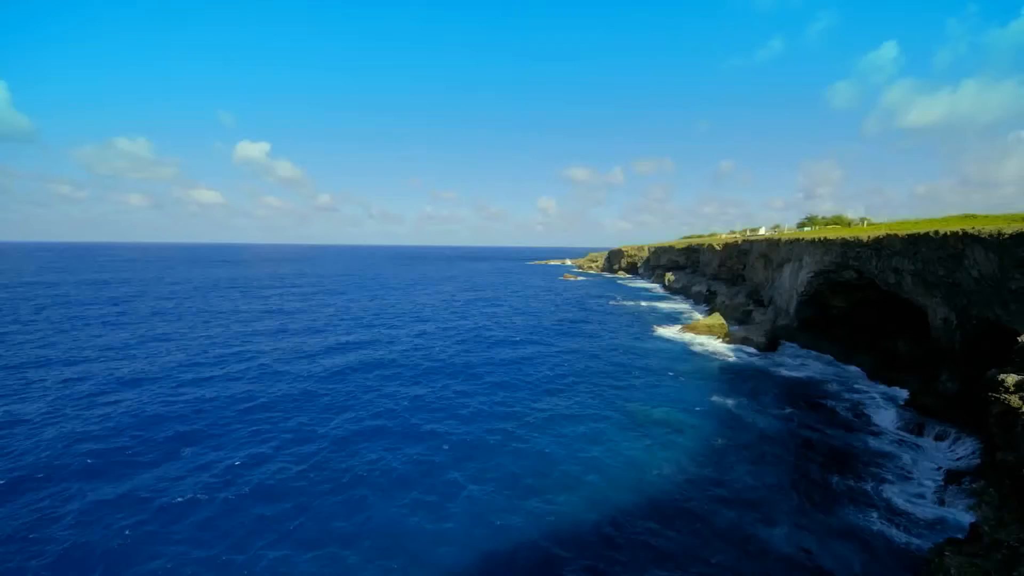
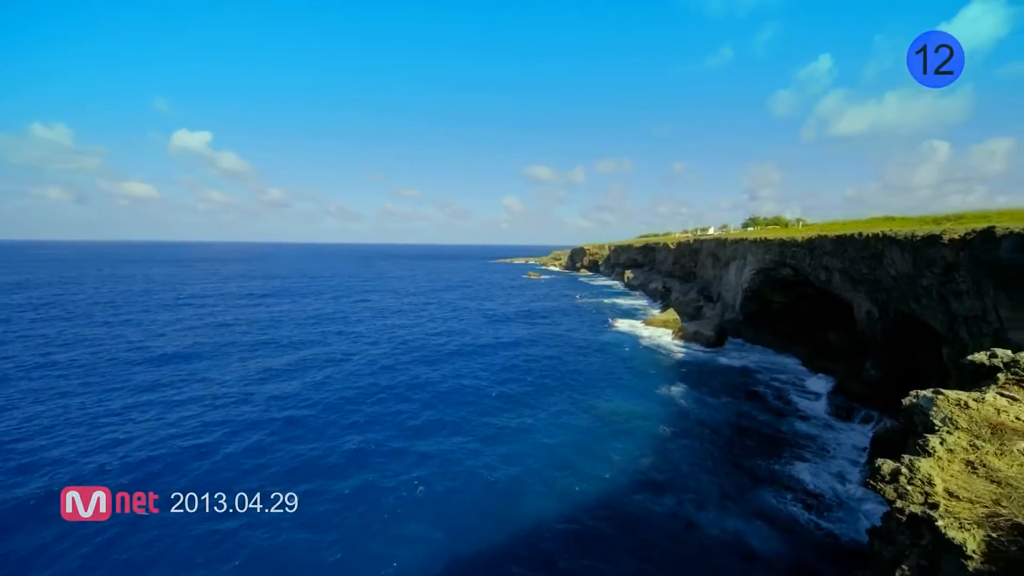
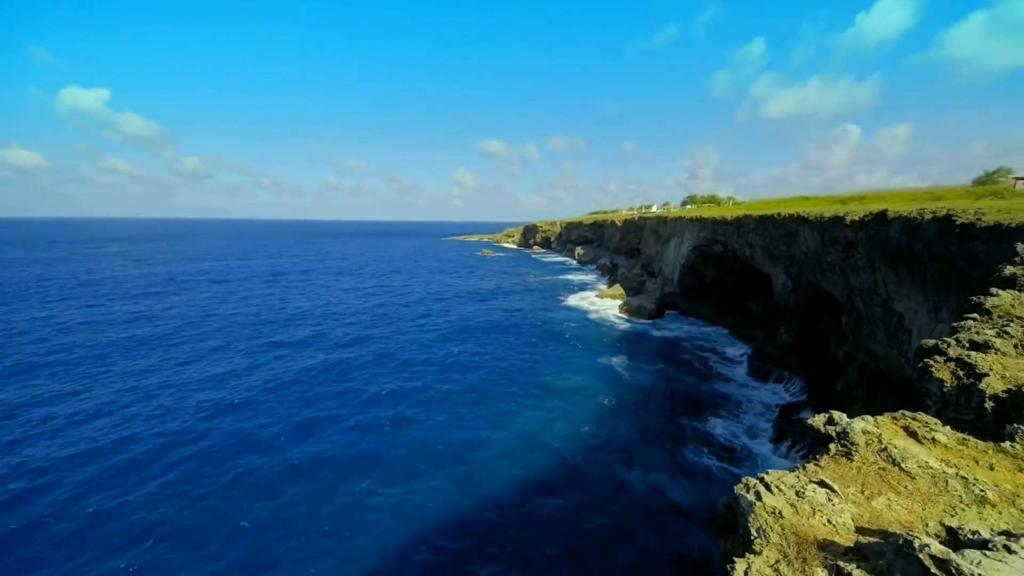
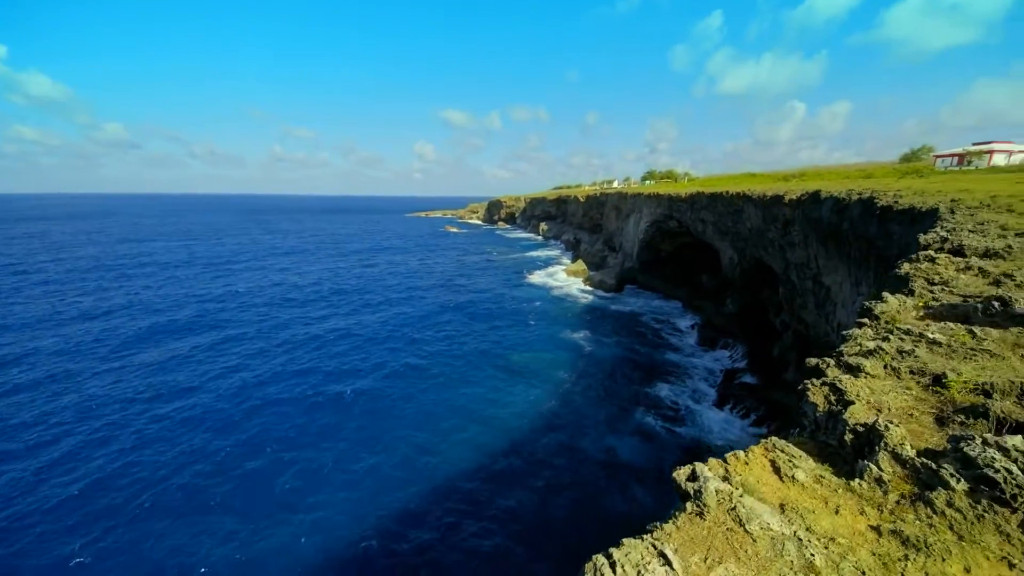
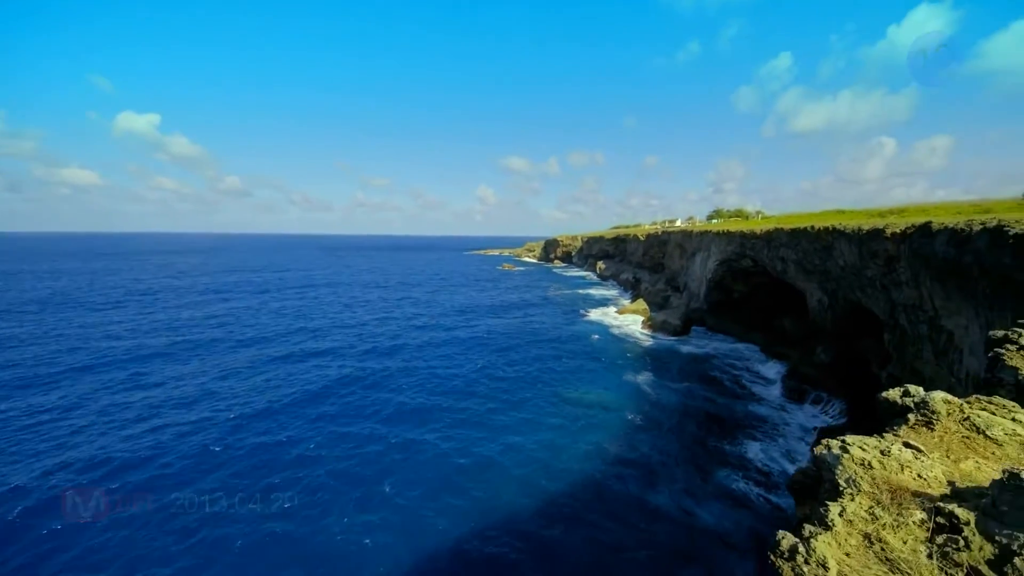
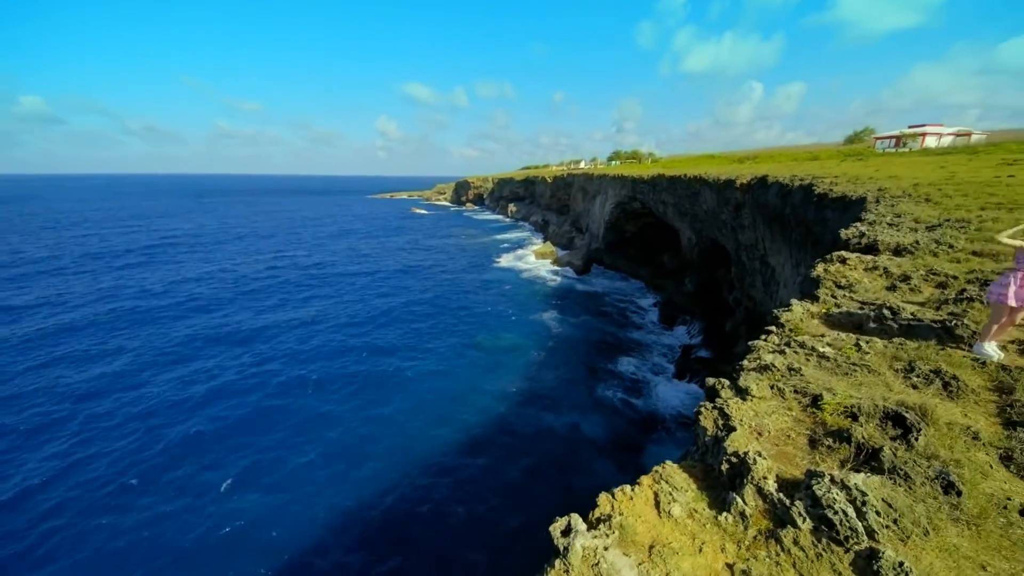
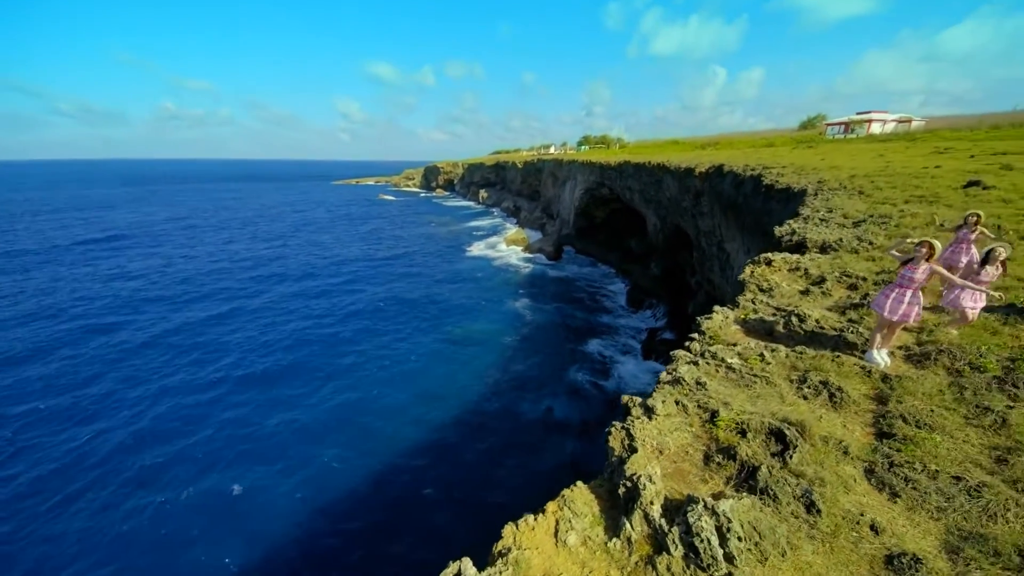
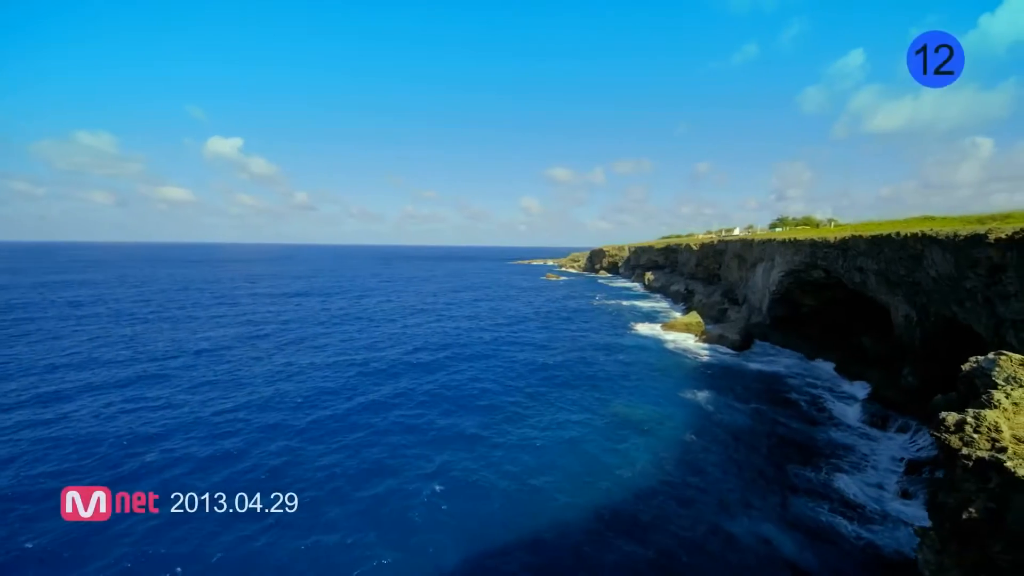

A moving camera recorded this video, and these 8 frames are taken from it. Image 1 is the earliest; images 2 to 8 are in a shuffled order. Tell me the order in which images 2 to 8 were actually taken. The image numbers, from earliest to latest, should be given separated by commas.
8, 2, 5, 3, 4, 6, 7
